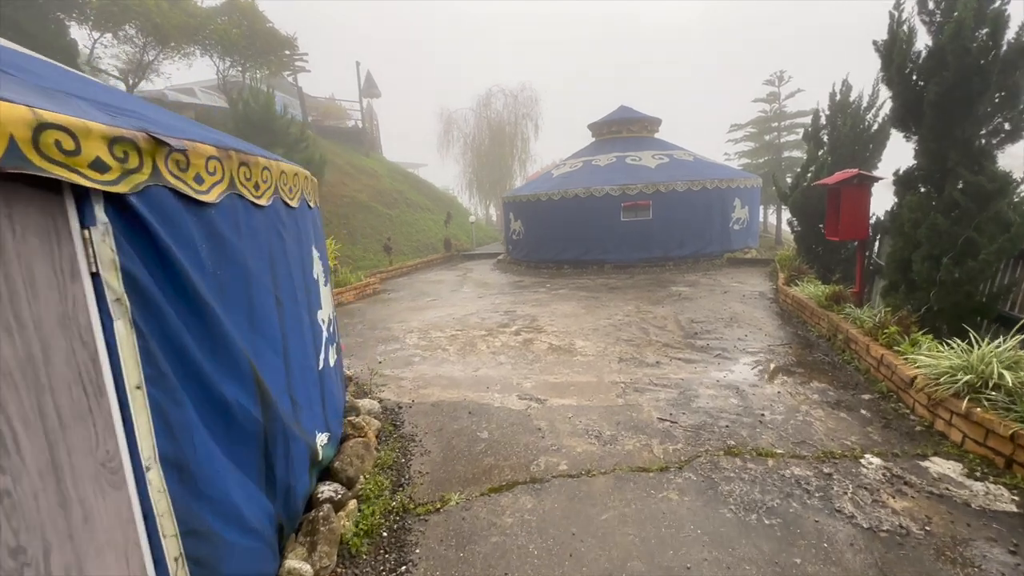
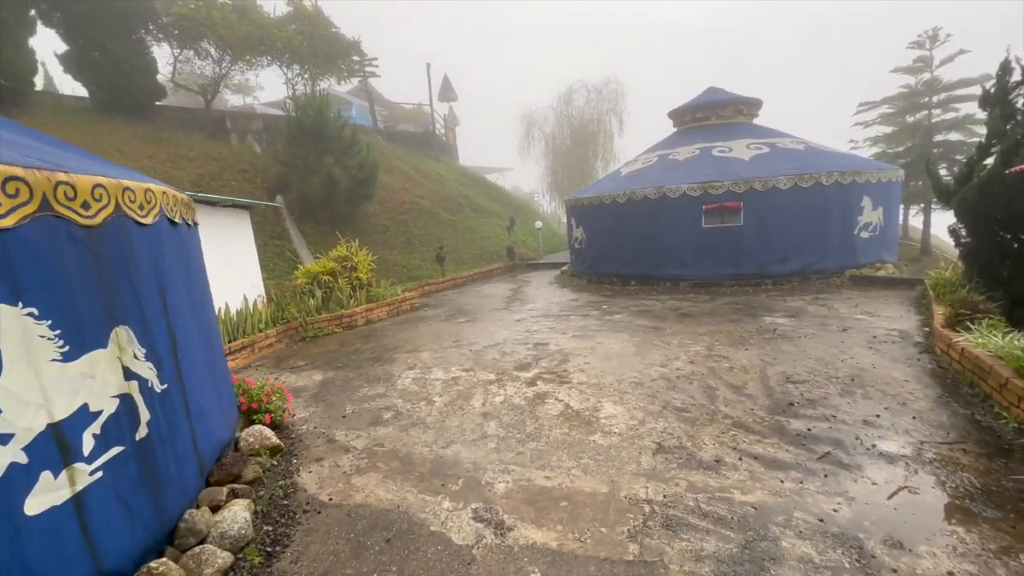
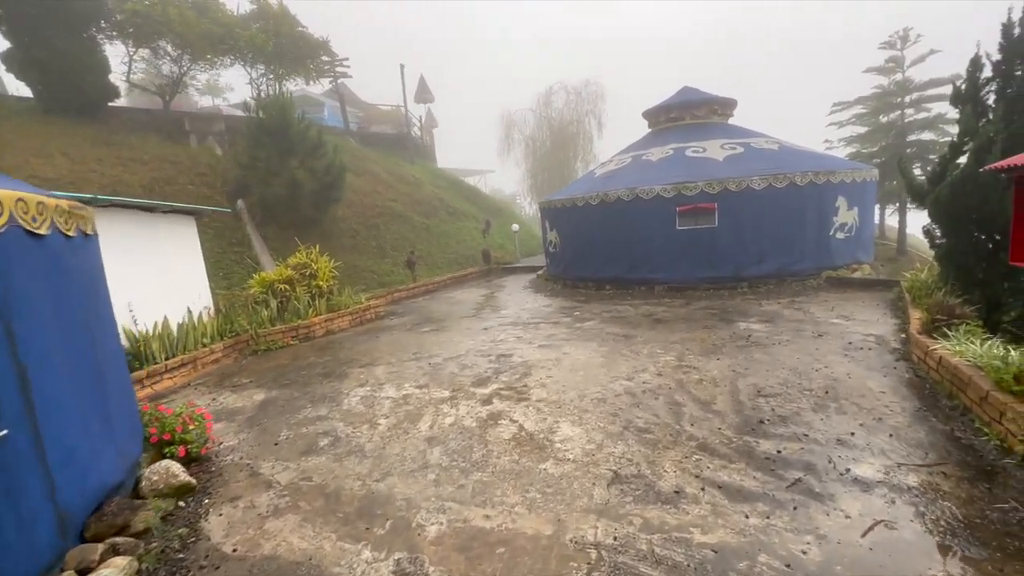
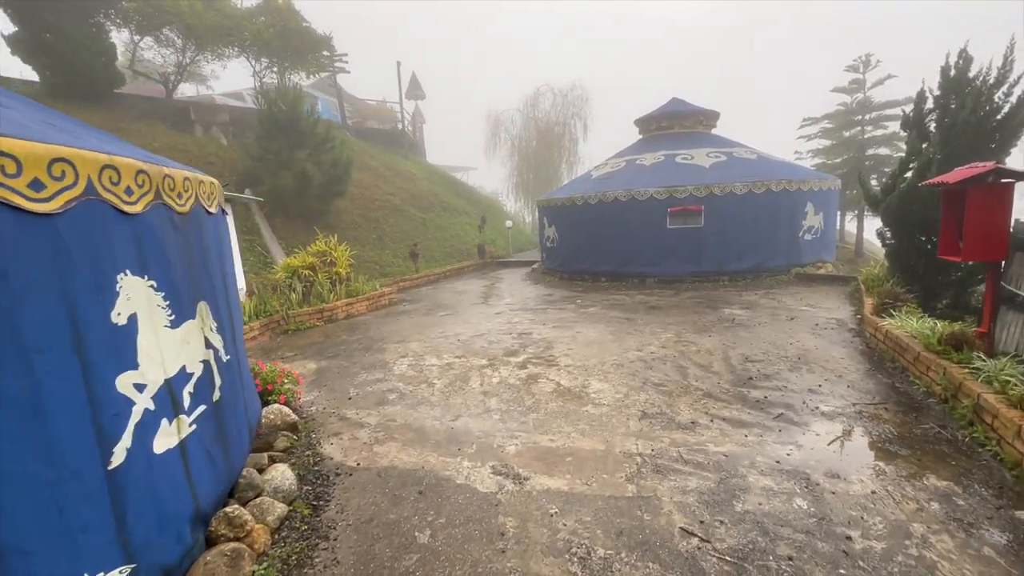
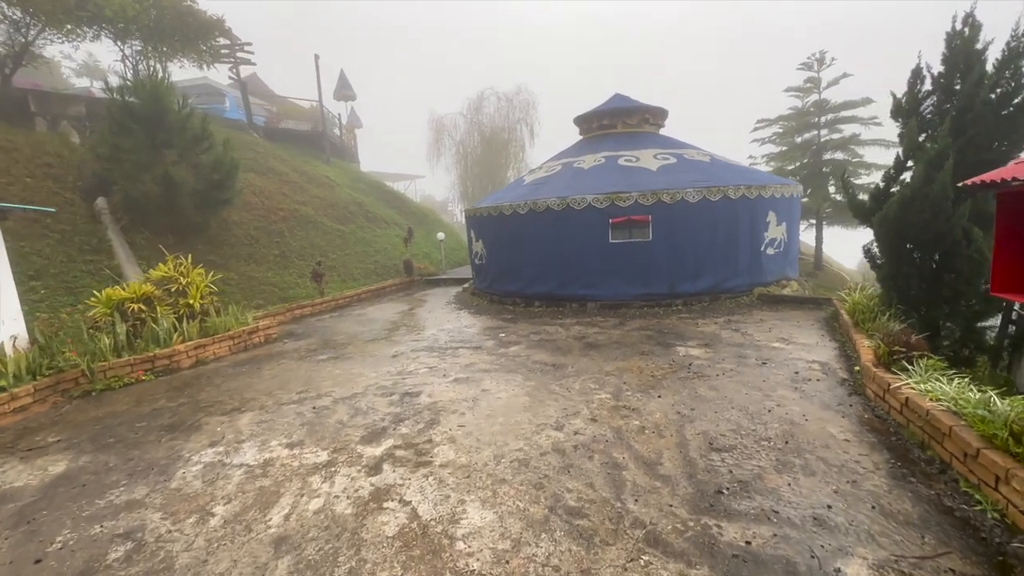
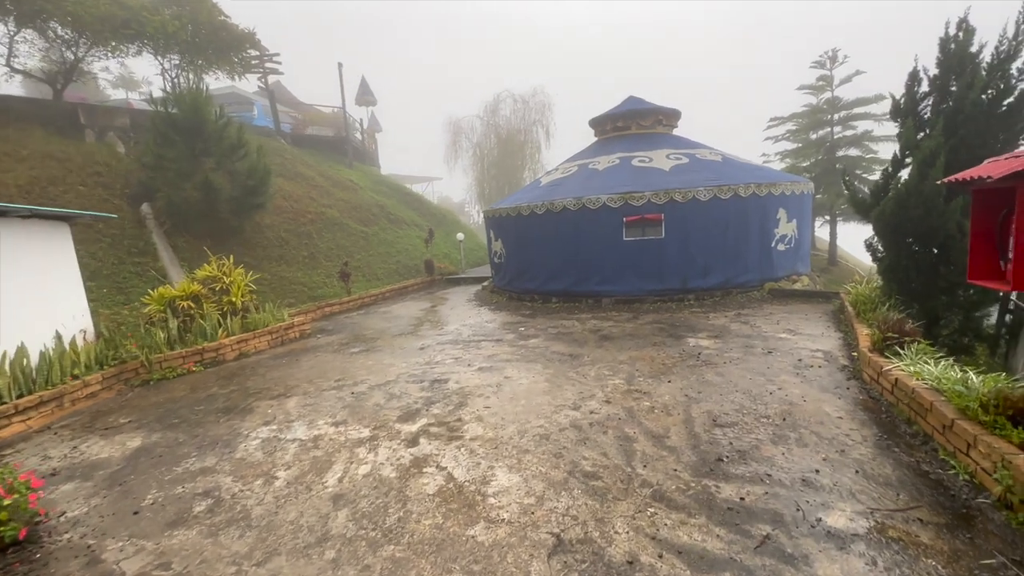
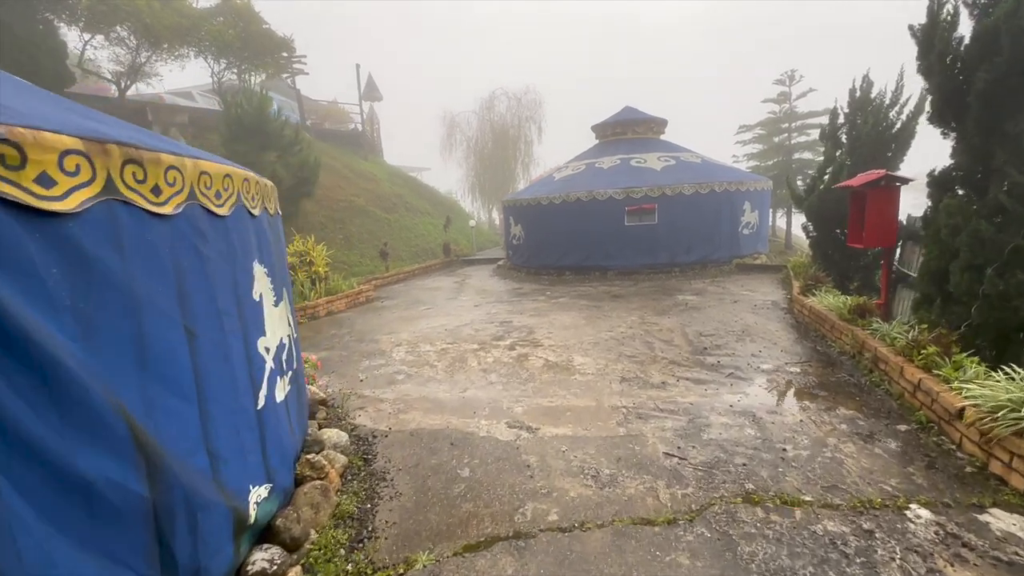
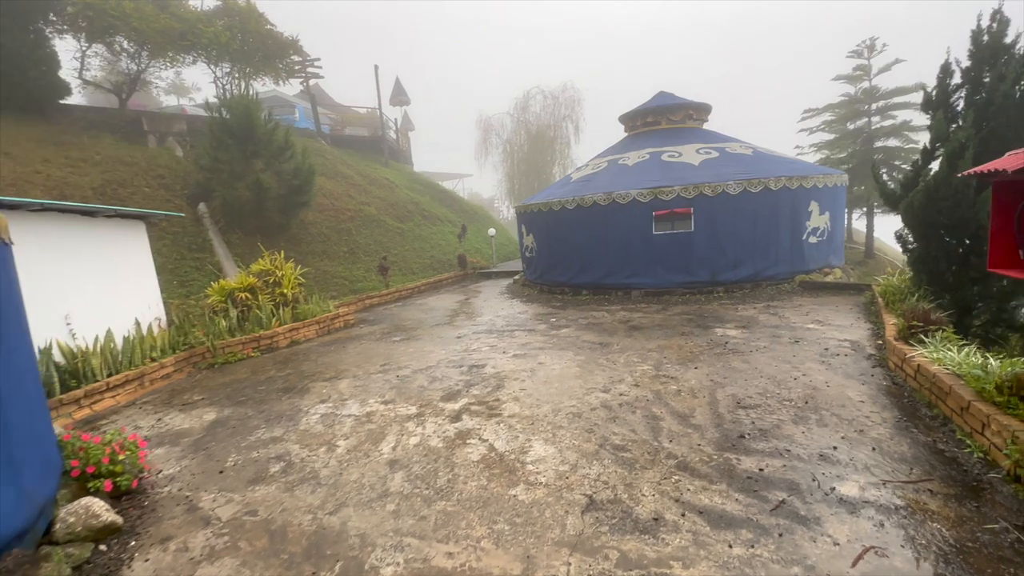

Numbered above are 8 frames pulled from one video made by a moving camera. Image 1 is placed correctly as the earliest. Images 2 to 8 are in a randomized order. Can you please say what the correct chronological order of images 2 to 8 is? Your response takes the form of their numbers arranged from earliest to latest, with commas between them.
7, 4, 2, 3, 8, 6, 5
